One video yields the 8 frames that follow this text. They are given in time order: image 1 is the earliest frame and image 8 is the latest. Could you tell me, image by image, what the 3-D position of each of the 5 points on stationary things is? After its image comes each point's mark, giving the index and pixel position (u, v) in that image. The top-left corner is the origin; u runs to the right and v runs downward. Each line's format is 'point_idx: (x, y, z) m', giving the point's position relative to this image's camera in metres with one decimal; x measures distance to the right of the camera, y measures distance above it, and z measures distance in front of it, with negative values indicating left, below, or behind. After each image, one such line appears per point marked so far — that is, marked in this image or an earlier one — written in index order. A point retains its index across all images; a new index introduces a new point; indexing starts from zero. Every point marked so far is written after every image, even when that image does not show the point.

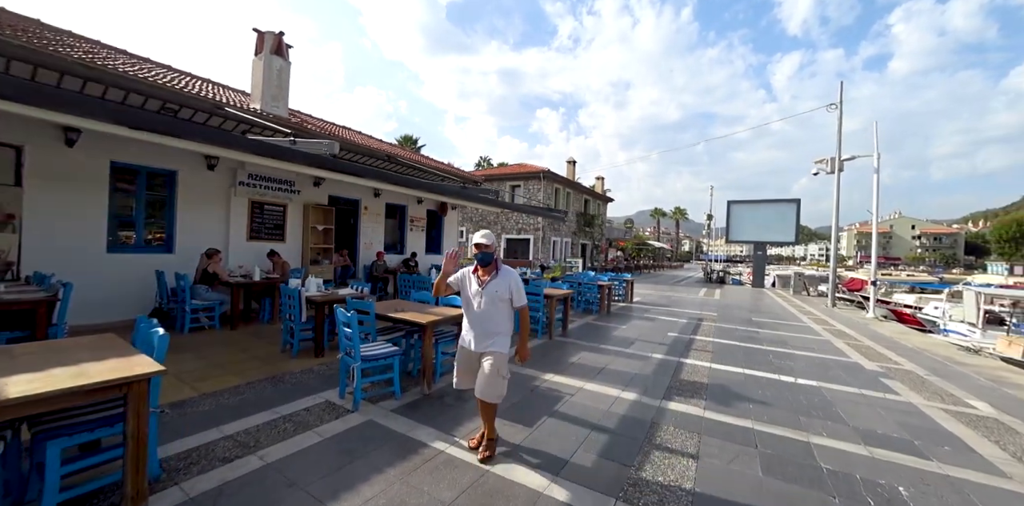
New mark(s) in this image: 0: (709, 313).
0: (+6.4, -2.0, +12.8) m
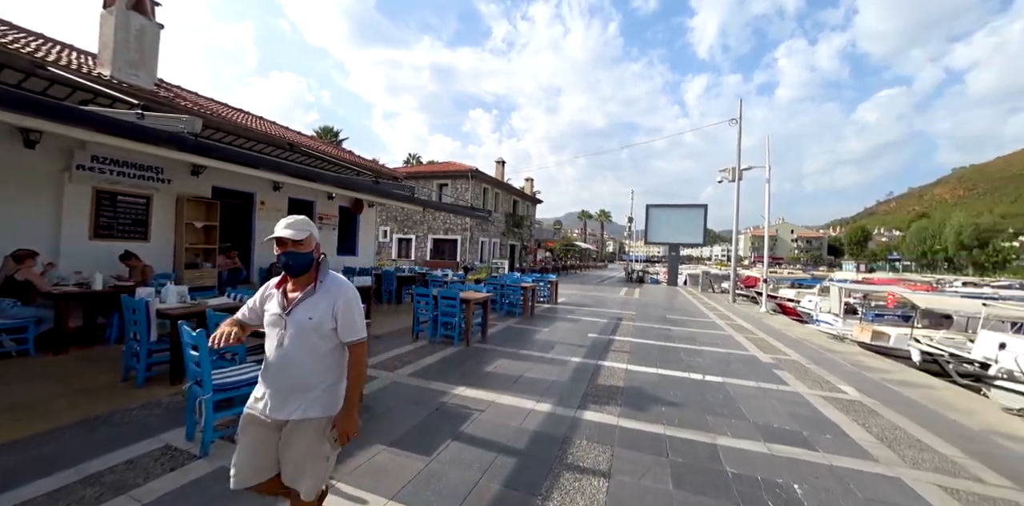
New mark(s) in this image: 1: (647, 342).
0: (+3.9, -2.0, +13.3) m
1: (+3.0, -2.0, +8.7) m
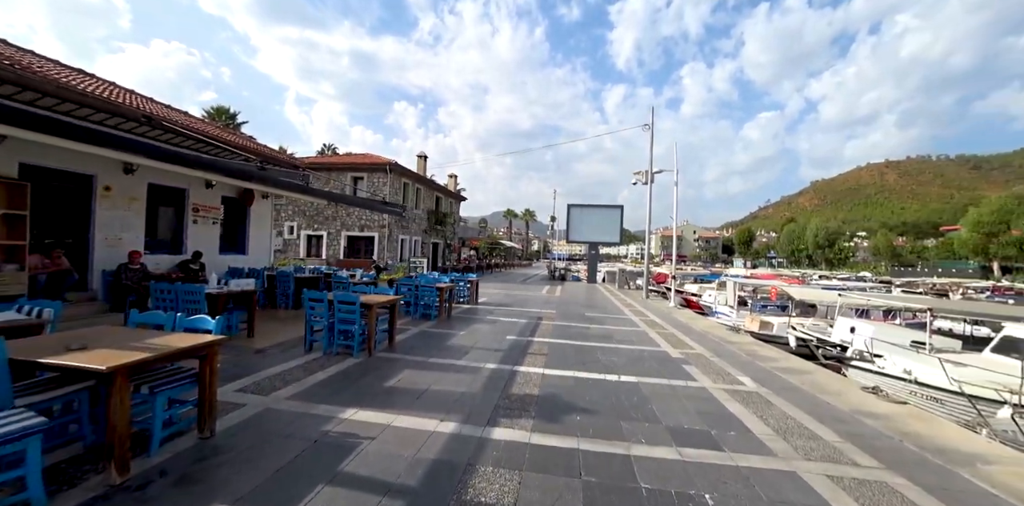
0: (+1.2, -2.0, +13.2) m
1: (+1.2, -2.0, +8.6) m
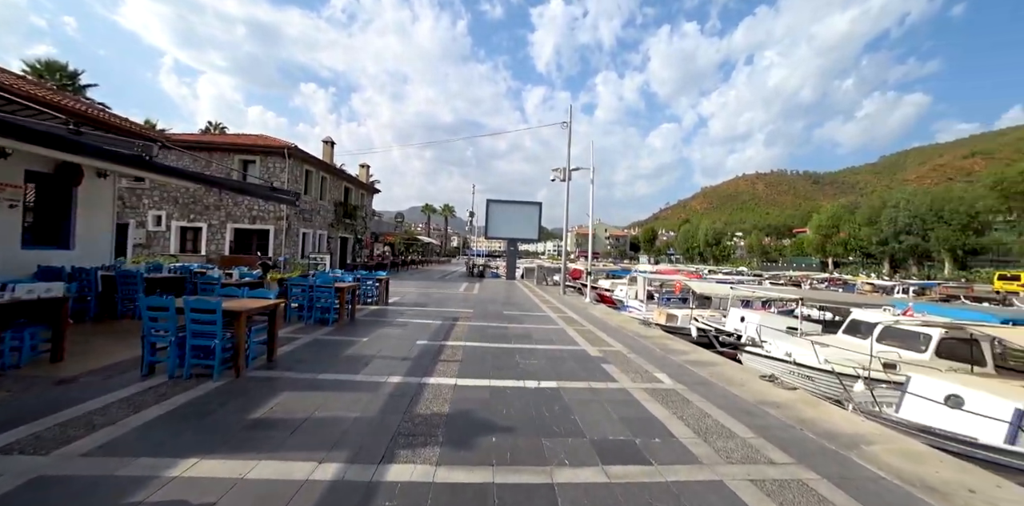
0: (-1.5, -1.8, +12.5) m
1: (-0.6, -1.9, +8.0) m
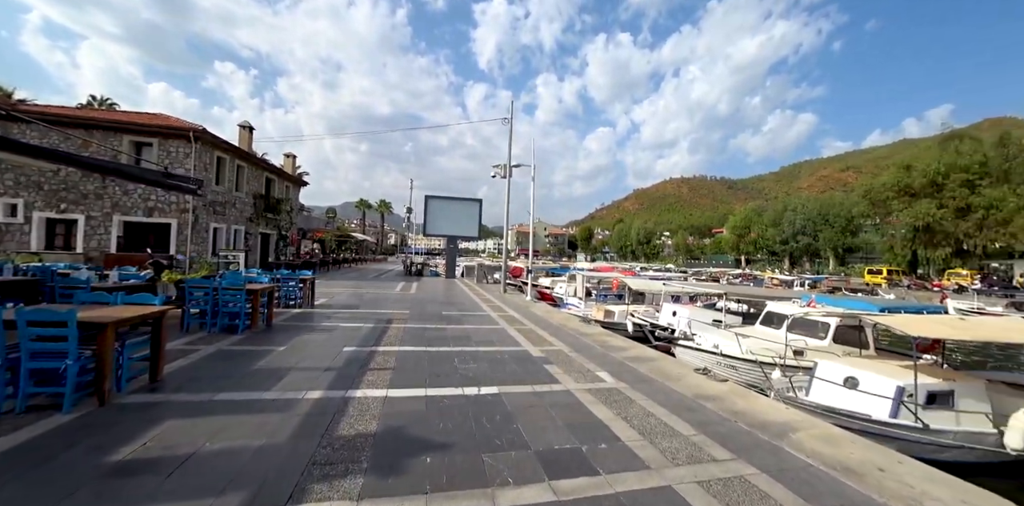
0: (-3.4, -1.7, +11.7) m
1: (-1.8, -1.8, +7.4) m
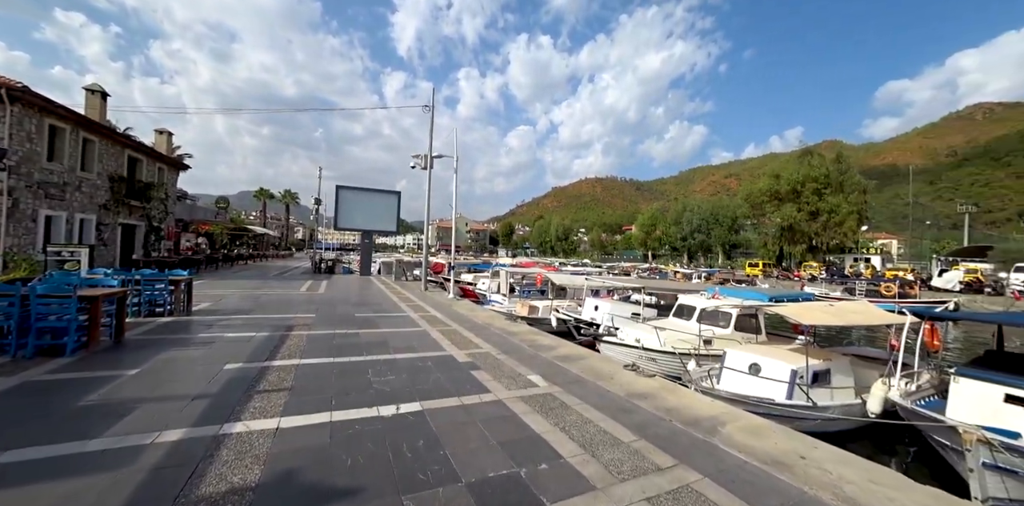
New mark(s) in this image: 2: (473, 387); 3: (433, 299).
0: (-5.5, -1.6, +10.3) m
1: (-3.0, -1.7, +6.3) m
2: (-0.5, -1.9, +5.6) m
3: (-3.2, -1.9, +15.7) m
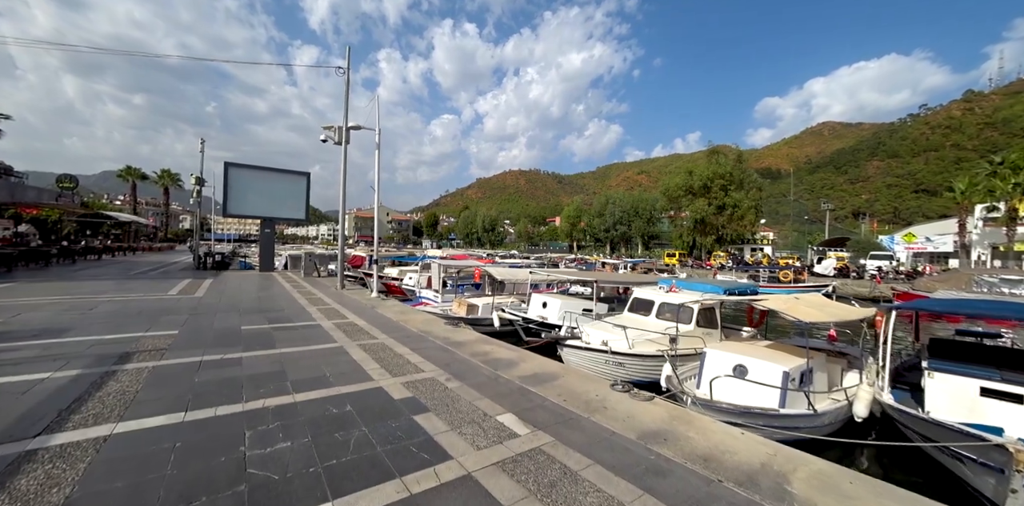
0: (-6.5, -1.5, +7.2) m
1: (-3.4, -1.6, +3.9) m
2: (-0.8, -1.8, +3.6) m
3: (-5.3, -1.6, +13.1) m
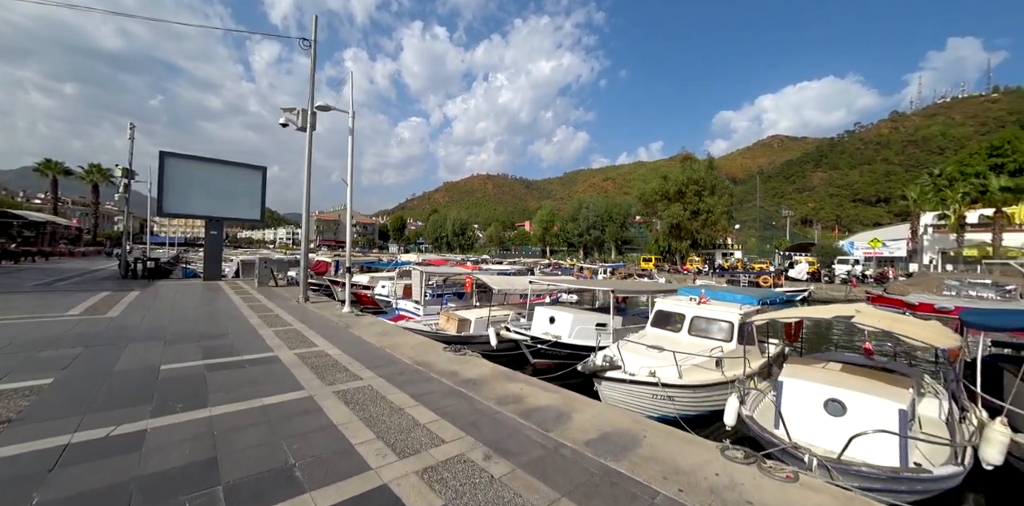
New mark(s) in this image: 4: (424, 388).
0: (-6.0, -1.5, +4.8) m
1: (-2.6, -1.7, +1.7) m
2: (0.0, -1.8, +1.6) m
3: (-5.2, -1.7, +10.7) m
4: (-1.1, -1.8, +5.3) m
